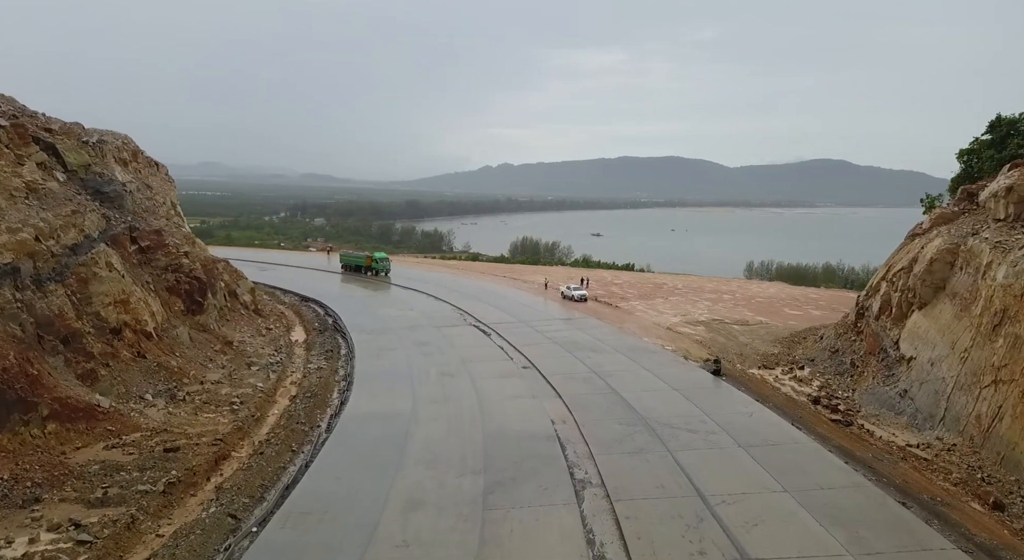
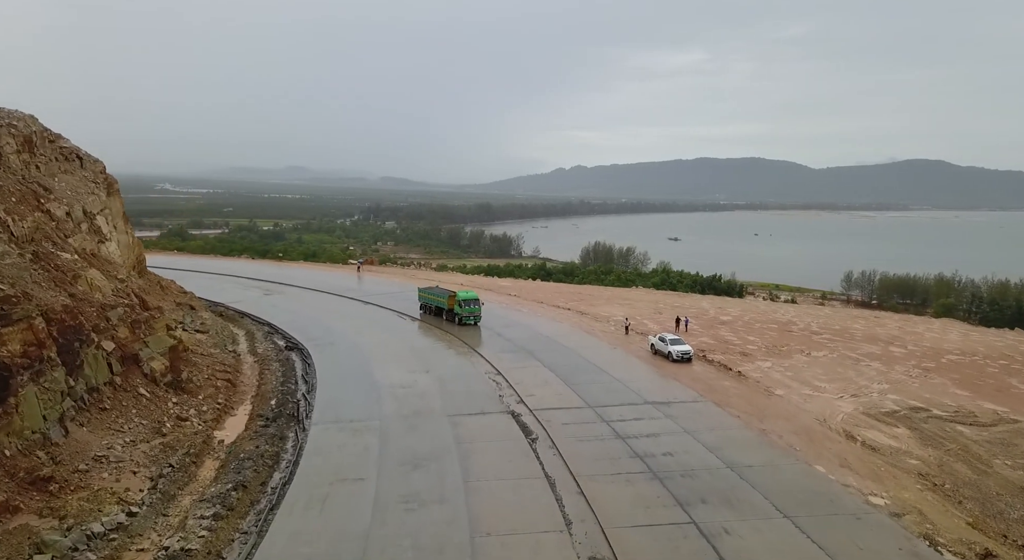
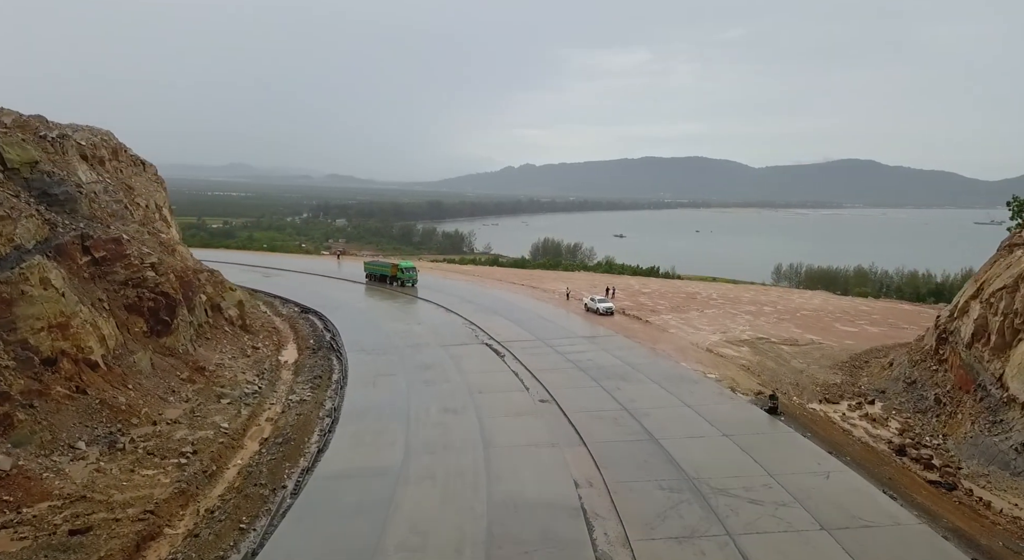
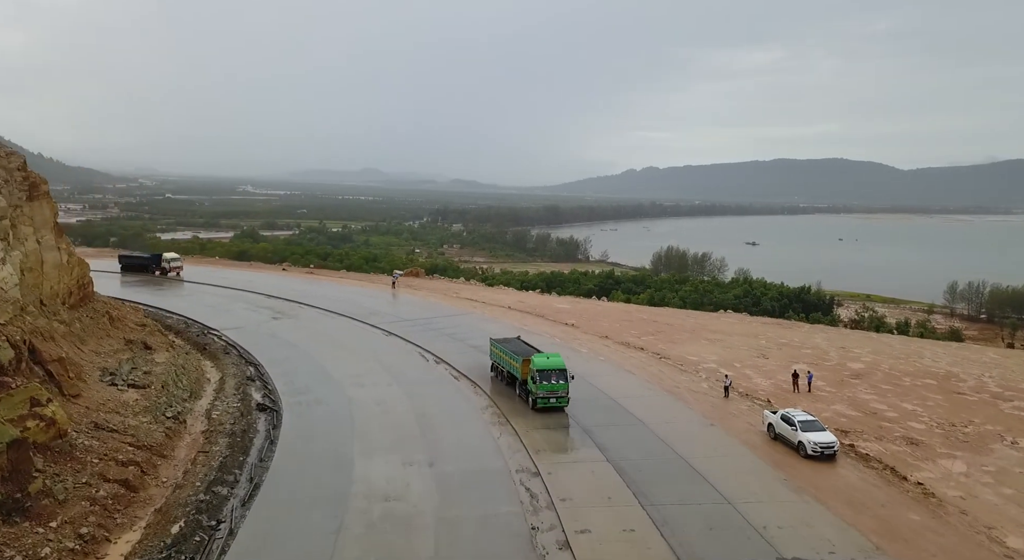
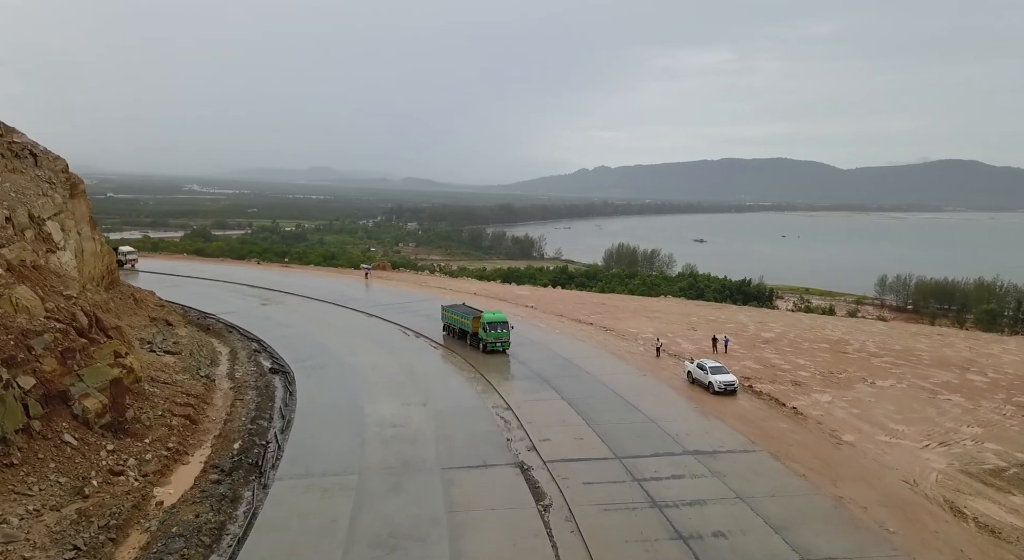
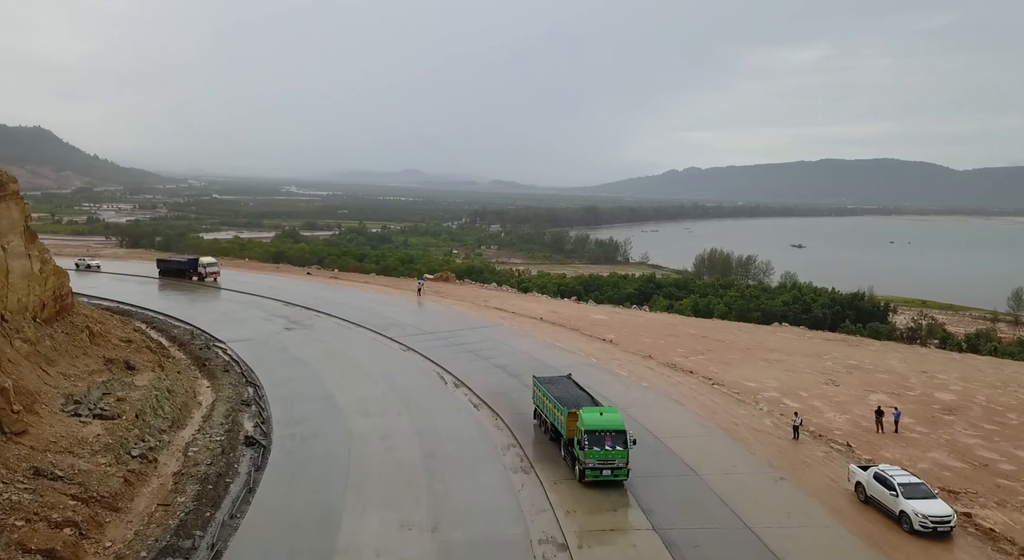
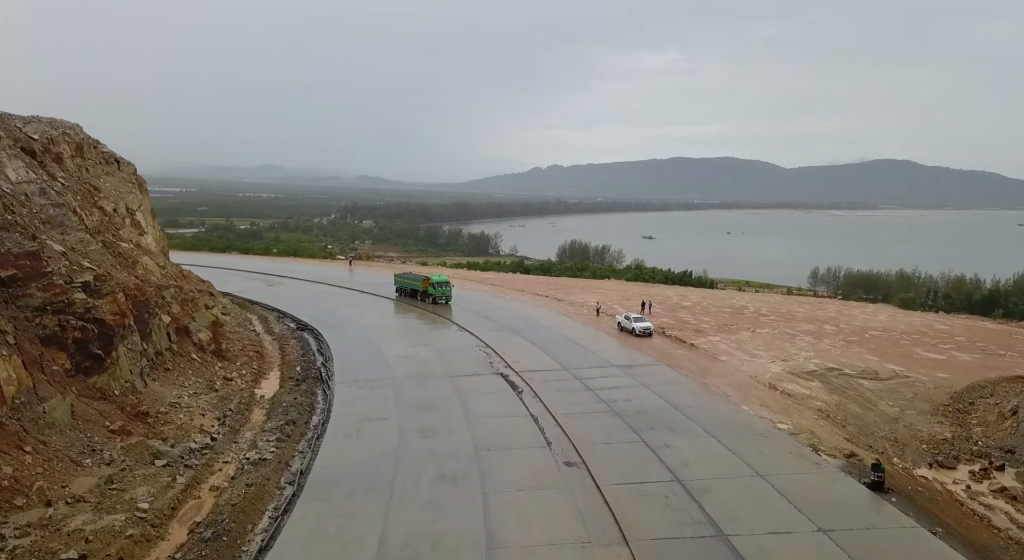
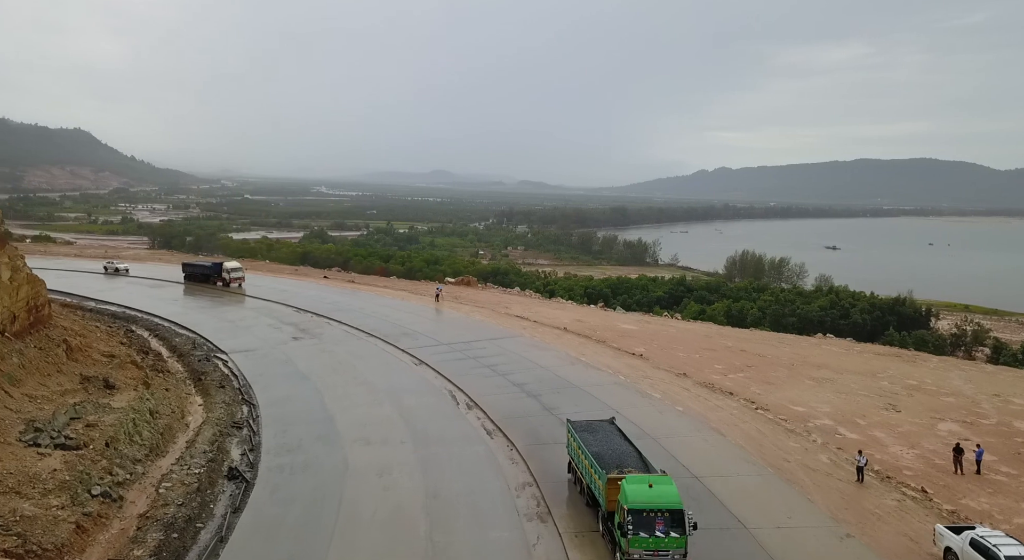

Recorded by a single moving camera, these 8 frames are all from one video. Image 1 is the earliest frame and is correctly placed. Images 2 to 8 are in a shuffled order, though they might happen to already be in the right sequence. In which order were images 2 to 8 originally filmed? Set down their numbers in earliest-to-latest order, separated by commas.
3, 7, 2, 5, 4, 6, 8
